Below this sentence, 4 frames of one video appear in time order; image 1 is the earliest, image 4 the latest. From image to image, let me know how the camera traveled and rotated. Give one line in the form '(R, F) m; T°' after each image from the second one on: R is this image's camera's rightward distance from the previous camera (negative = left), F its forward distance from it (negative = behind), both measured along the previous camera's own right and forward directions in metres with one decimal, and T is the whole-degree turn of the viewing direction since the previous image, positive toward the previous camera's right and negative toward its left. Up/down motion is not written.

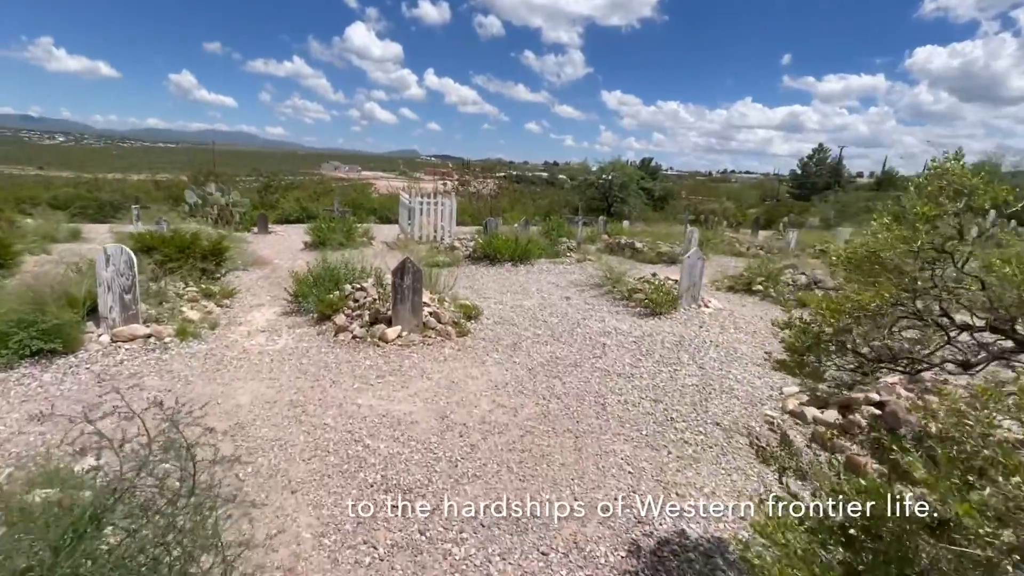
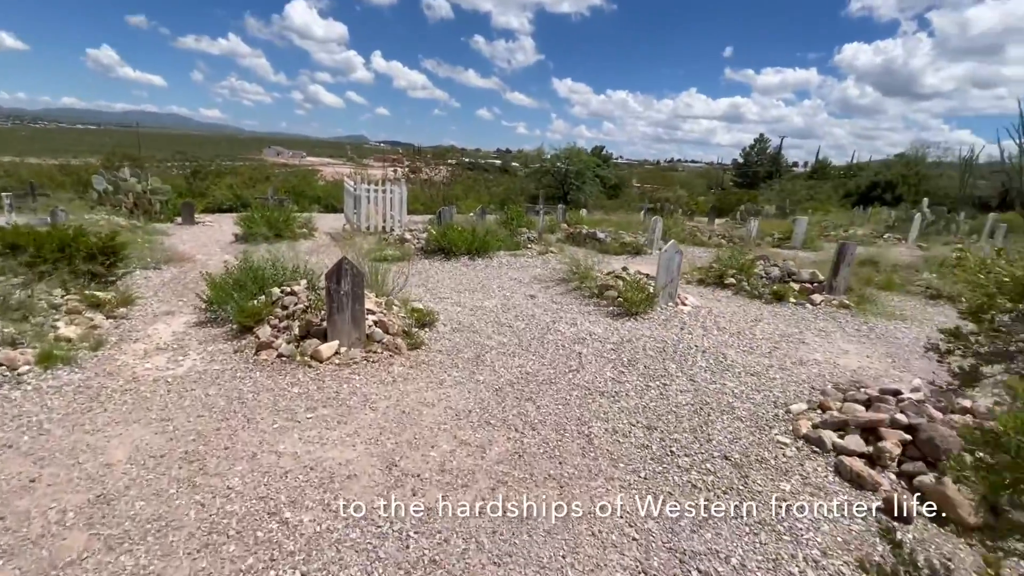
(-0.1, +0.8) m; +5°
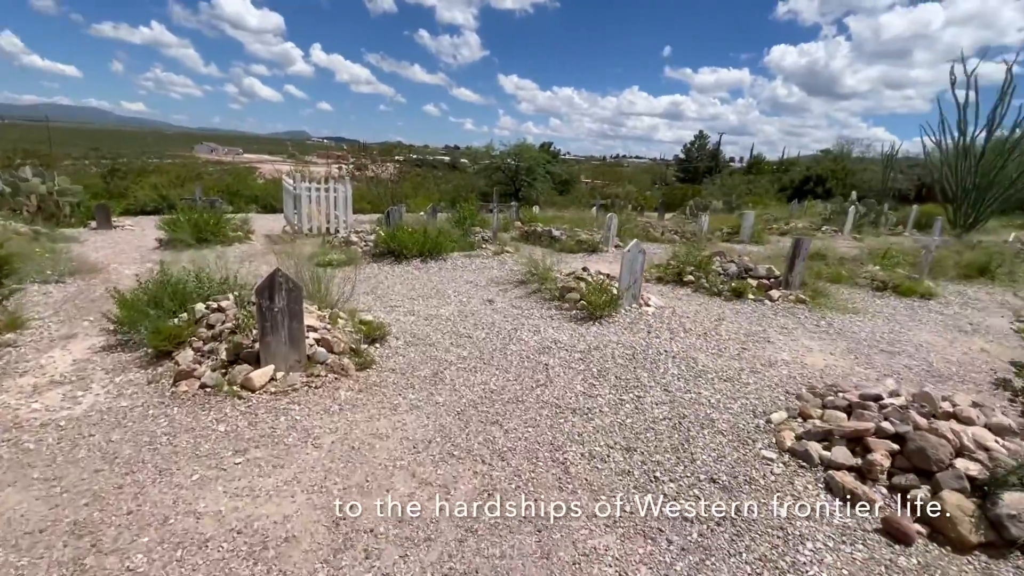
(-0.1, +0.4) m; +6°
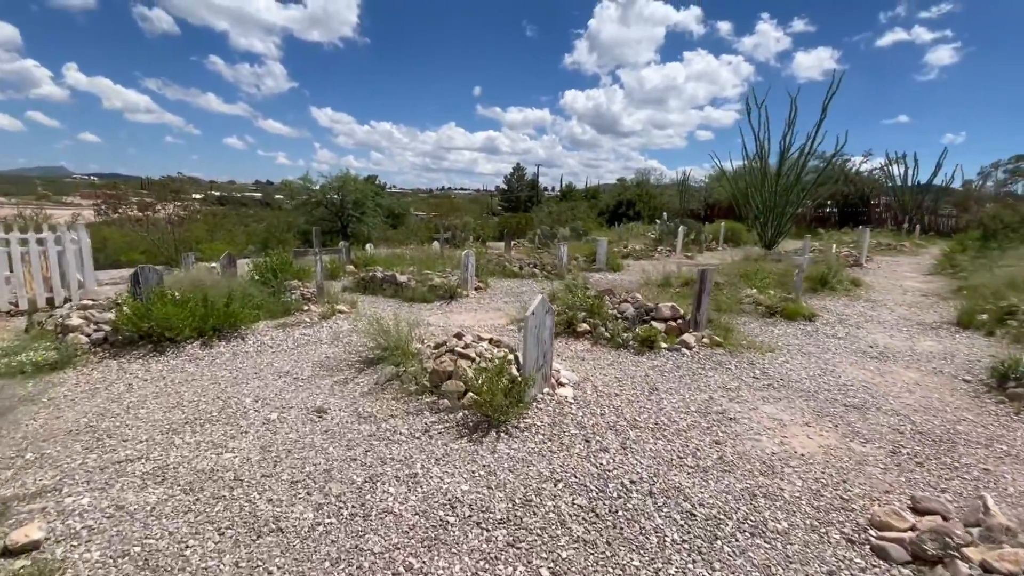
(0.0, +2.2) m; +19°
